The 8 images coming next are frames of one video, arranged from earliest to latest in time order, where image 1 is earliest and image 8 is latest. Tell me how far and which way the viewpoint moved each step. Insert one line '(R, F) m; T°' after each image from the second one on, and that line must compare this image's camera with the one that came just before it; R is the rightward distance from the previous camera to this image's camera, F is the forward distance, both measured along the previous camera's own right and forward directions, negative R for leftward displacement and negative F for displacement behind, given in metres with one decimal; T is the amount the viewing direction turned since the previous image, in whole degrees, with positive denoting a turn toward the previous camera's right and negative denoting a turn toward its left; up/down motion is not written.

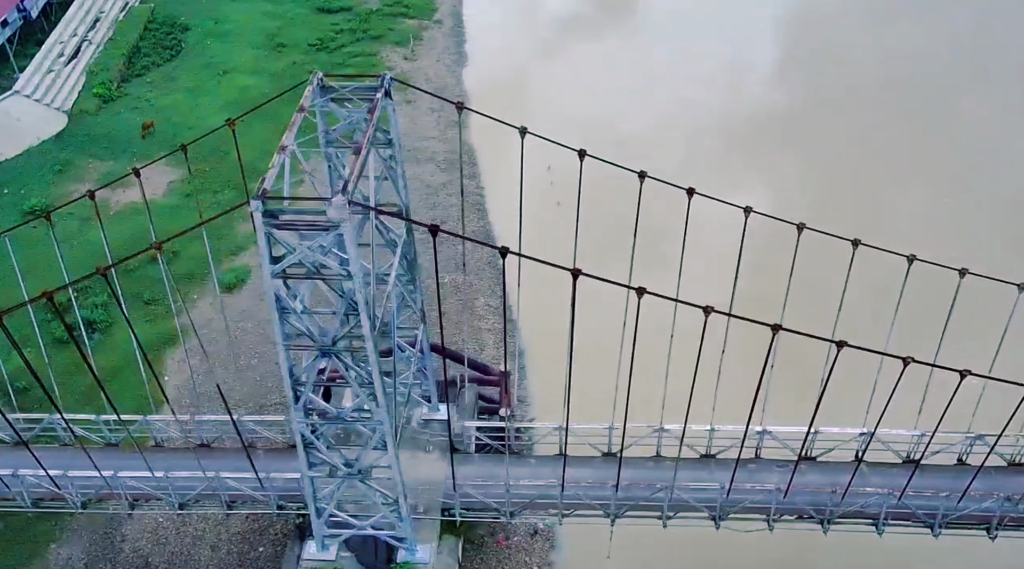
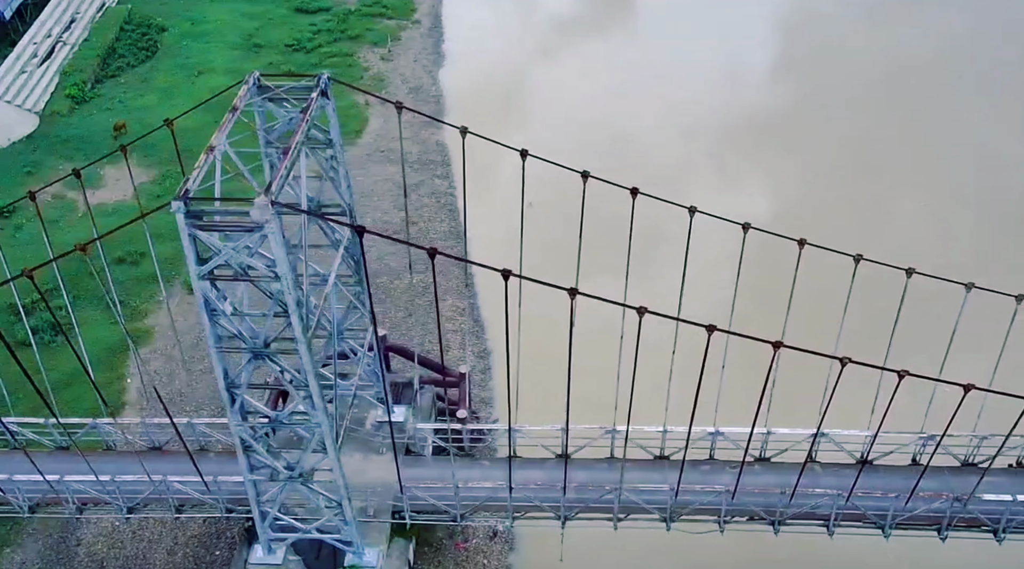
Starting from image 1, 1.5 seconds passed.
(+0.9, +0.1) m; 0°
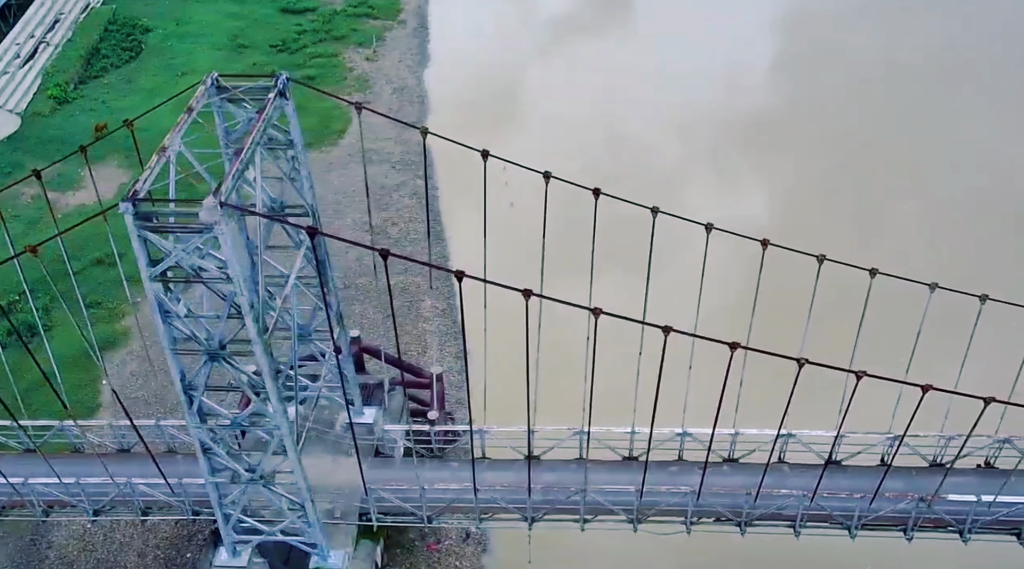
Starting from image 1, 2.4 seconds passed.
(+0.6, +0.1) m; 0°
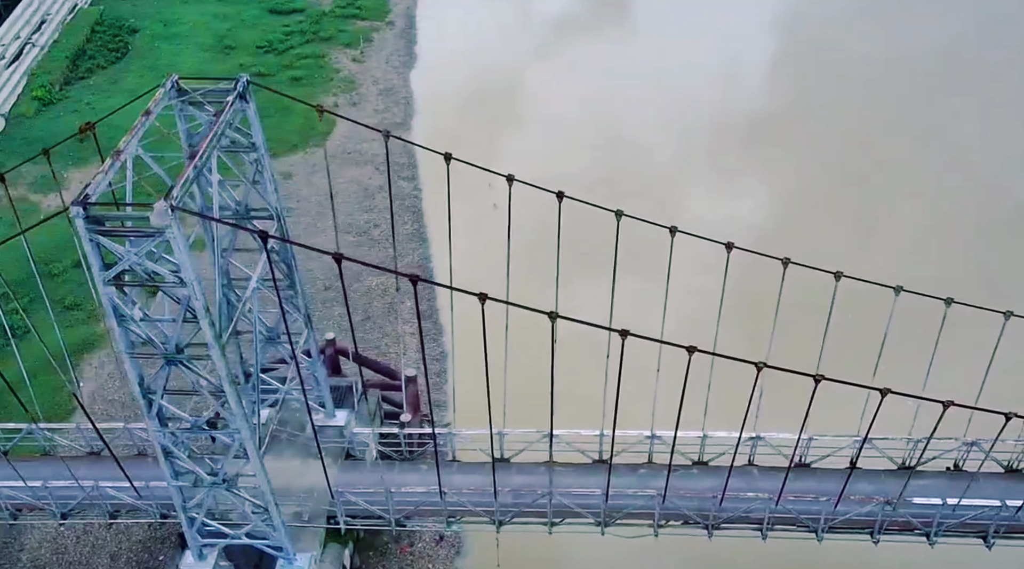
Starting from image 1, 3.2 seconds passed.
(+0.6, 0.0) m; 0°
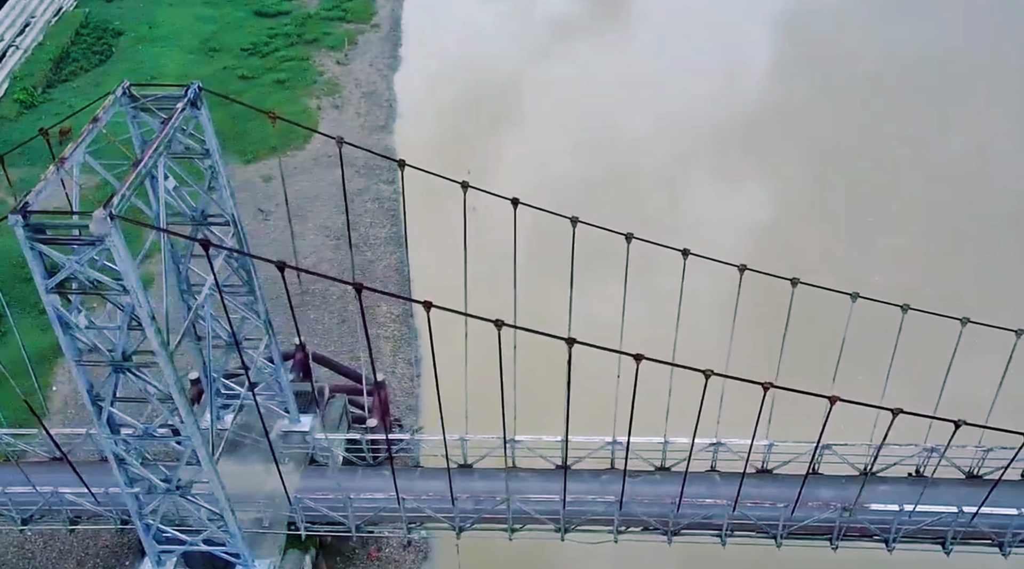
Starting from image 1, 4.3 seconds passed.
(+0.8, 0.0) m; 0°
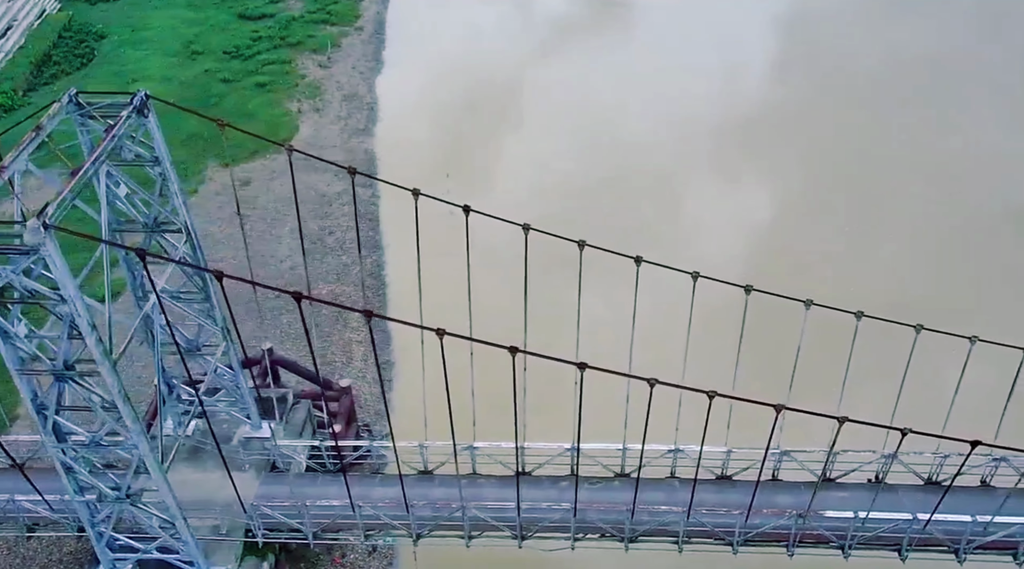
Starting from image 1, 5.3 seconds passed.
(+0.8, 0.0) m; 0°
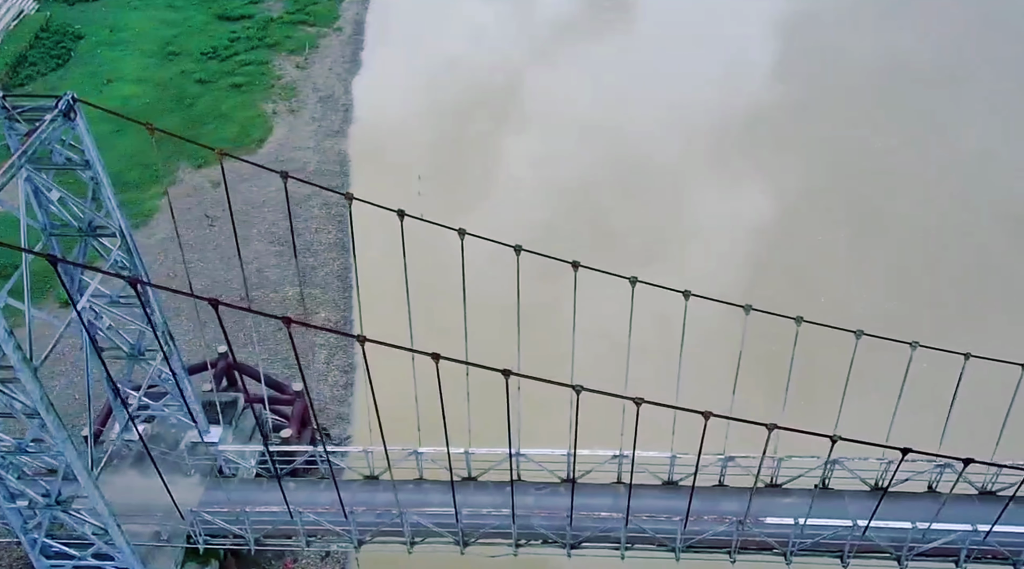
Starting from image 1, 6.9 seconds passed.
(+1.1, +0.1) m; 0°
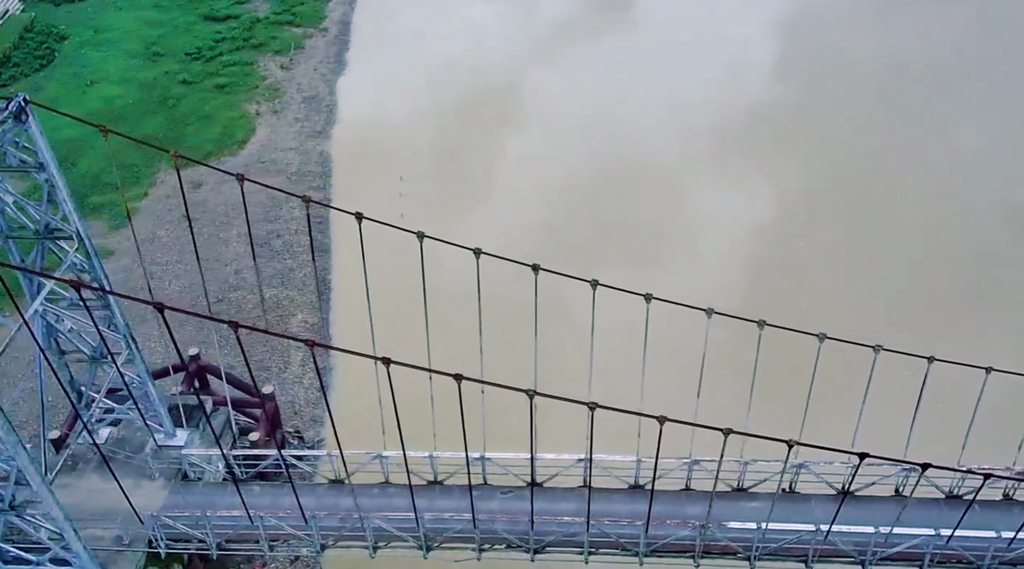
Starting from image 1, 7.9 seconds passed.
(+0.7, +0.1) m; 0°
